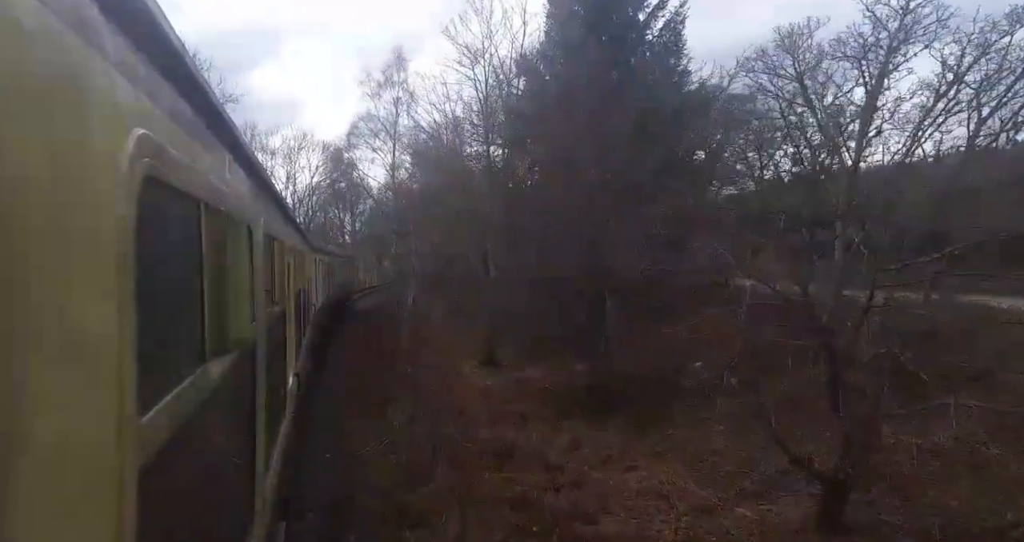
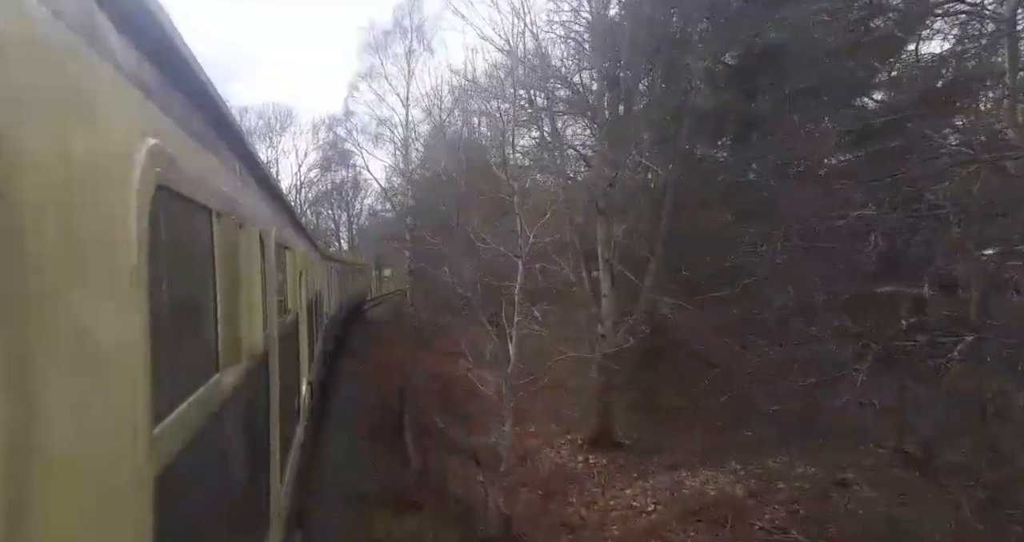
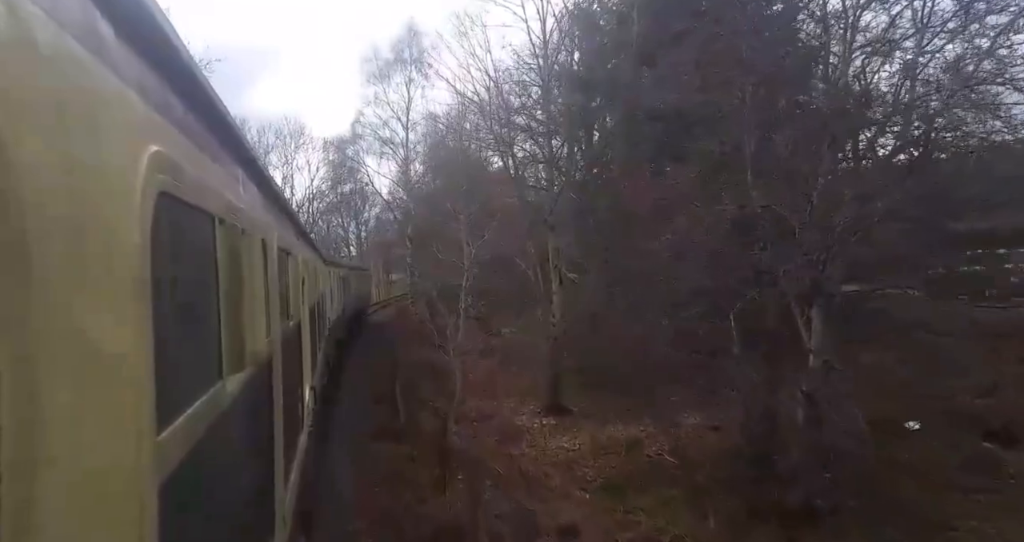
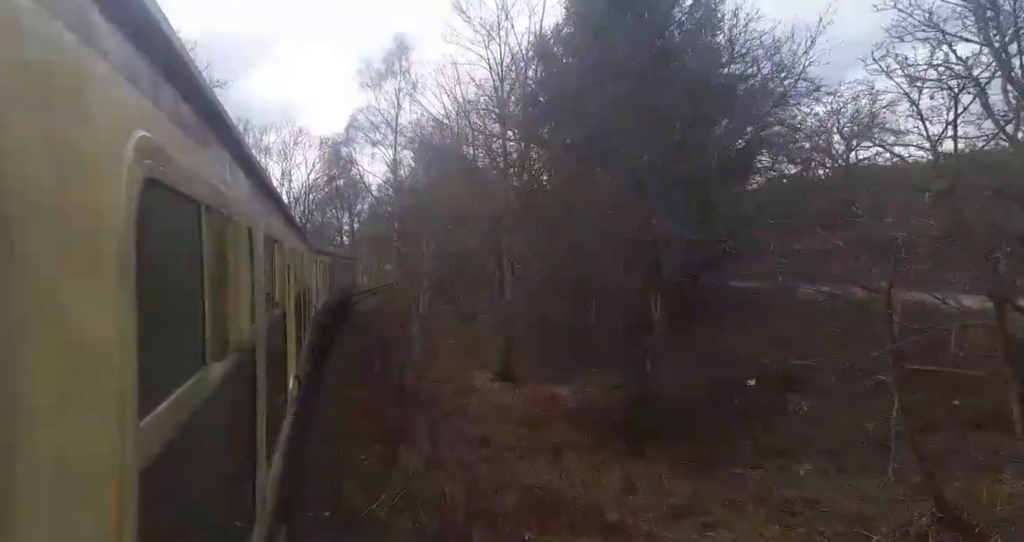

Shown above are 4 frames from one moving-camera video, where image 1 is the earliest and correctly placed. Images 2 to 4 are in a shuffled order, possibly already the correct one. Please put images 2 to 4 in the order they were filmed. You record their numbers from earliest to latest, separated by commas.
4, 3, 2
